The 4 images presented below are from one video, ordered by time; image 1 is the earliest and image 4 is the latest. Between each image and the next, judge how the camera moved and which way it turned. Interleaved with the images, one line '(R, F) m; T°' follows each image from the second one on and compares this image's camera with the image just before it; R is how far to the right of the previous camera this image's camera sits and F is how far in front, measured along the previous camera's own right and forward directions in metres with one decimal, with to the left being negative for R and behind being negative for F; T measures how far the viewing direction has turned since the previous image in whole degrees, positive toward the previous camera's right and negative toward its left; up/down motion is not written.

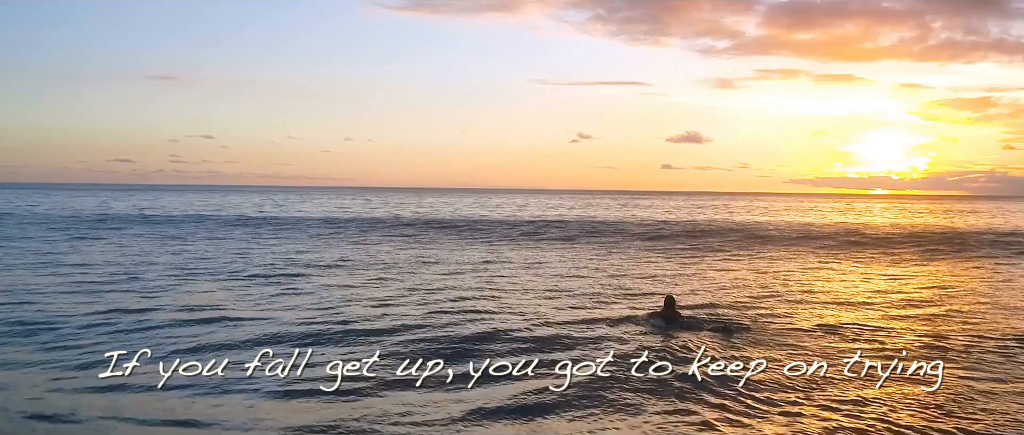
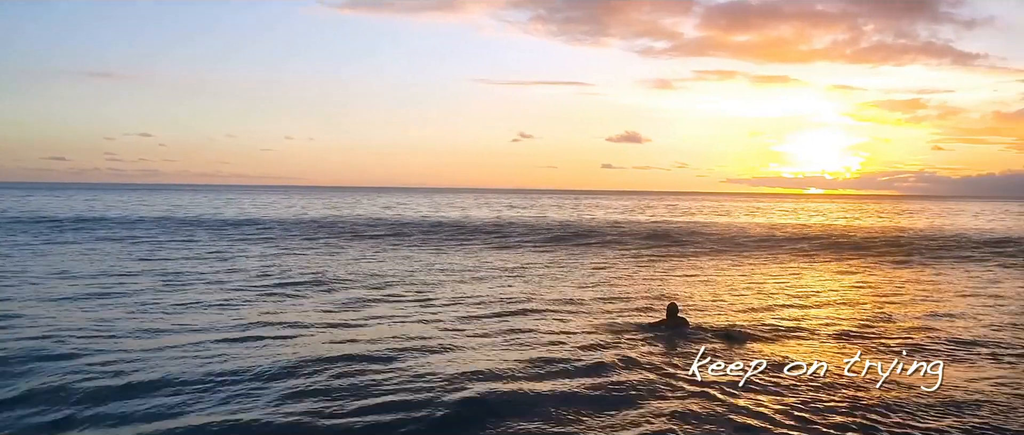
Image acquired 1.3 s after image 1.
(-1.8, +0.7) m; +3°
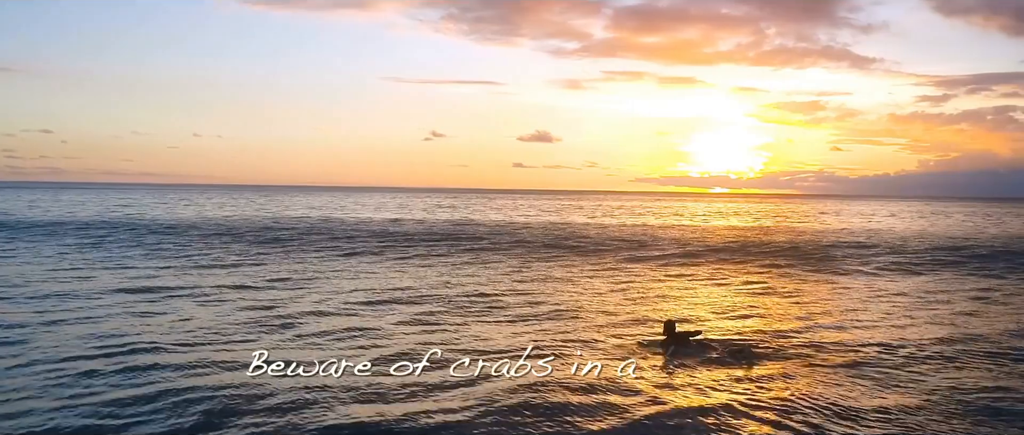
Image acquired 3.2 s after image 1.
(-2.5, +1.3) m; +3°
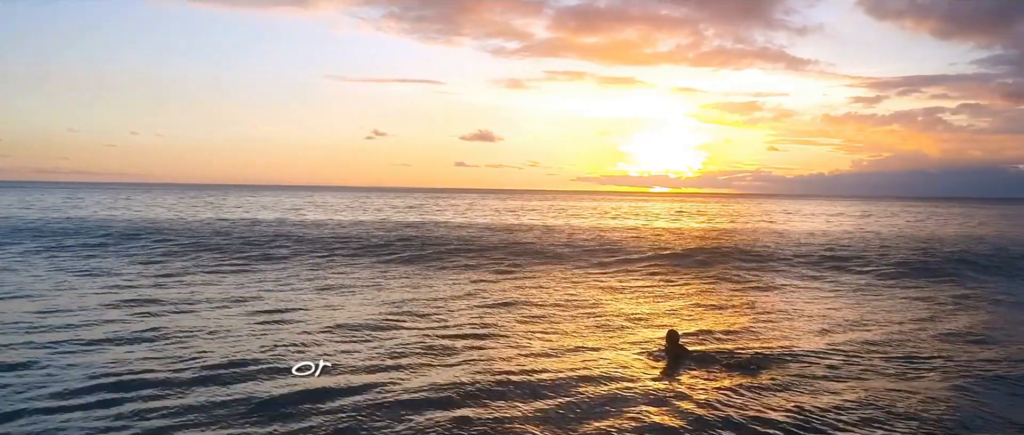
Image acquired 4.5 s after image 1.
(-3.5, +3.0) m; +1°
